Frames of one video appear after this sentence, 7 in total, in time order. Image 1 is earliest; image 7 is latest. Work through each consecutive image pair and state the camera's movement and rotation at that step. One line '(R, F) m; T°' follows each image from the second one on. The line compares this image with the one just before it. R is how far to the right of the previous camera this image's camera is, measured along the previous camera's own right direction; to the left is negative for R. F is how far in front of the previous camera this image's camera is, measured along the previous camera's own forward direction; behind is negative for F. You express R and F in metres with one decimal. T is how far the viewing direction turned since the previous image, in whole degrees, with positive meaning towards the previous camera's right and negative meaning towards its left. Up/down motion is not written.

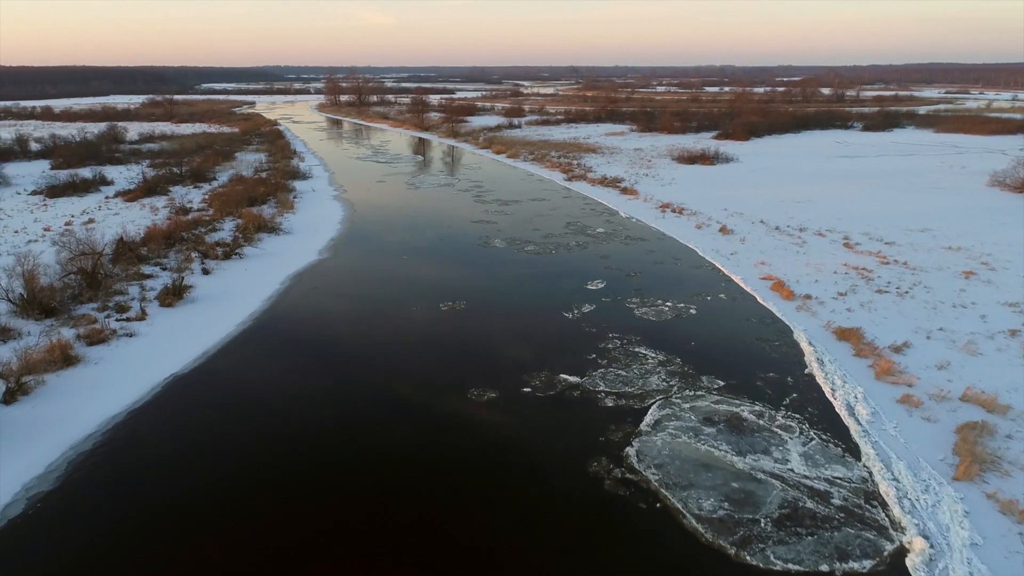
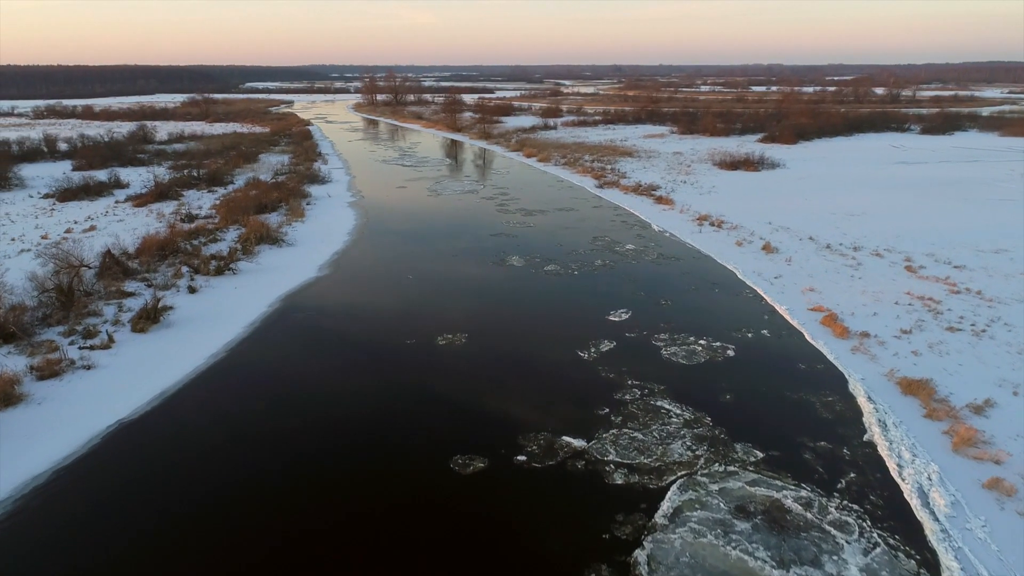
(+0.3, +0.9) m; -3°
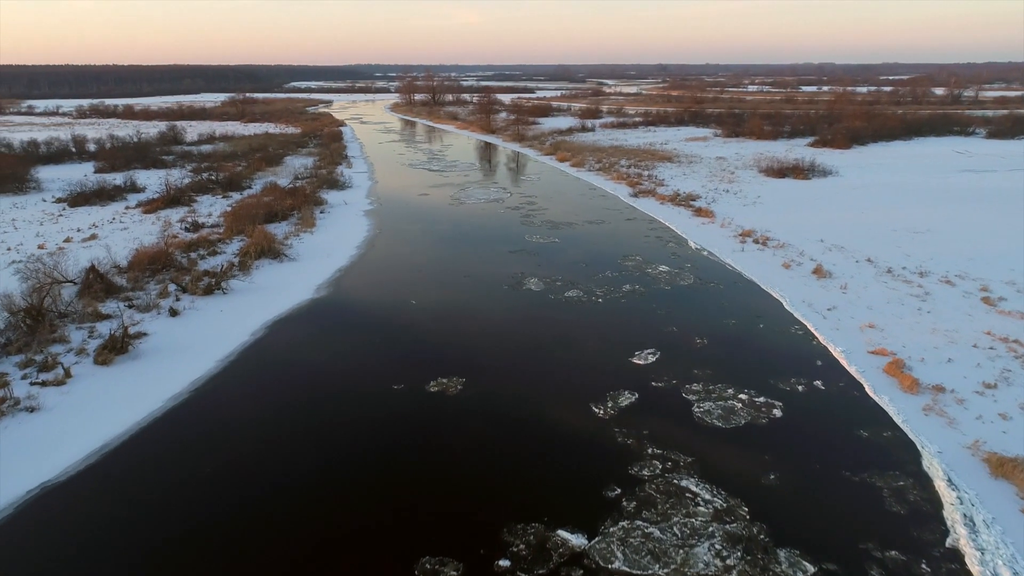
(+0.3, +0.9) m; -3°
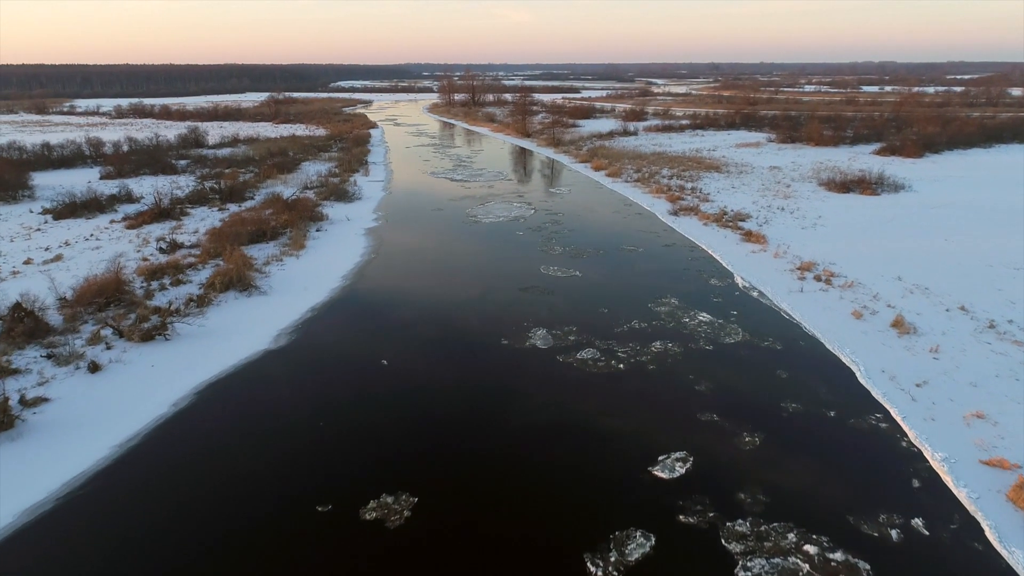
(+0.4, +1.5) m; -4°
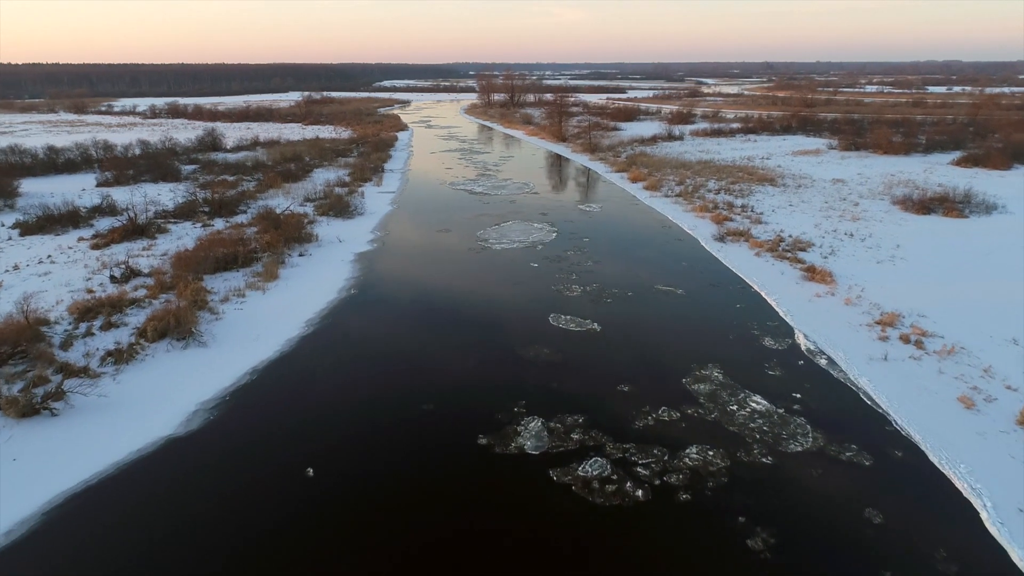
(+0.4, +1.6) m; -4°
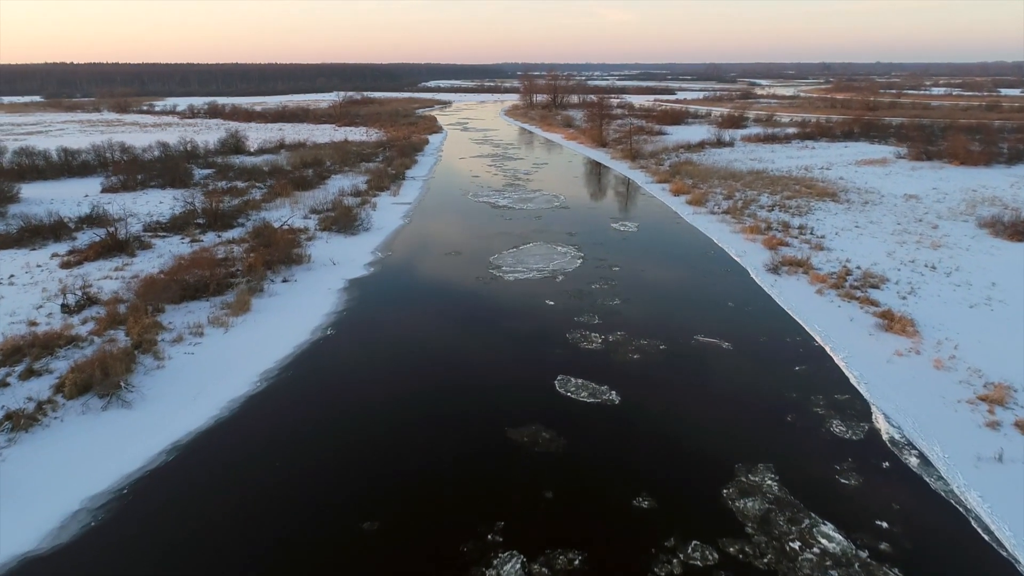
(+0.3, +1.3) m; -4°
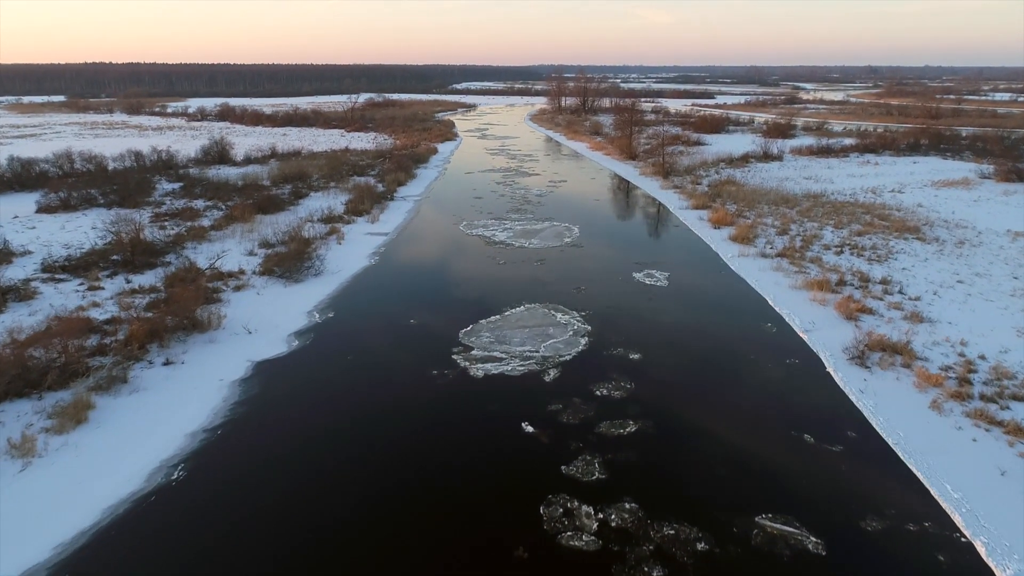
(+0.5, +2.4) m; -3°
